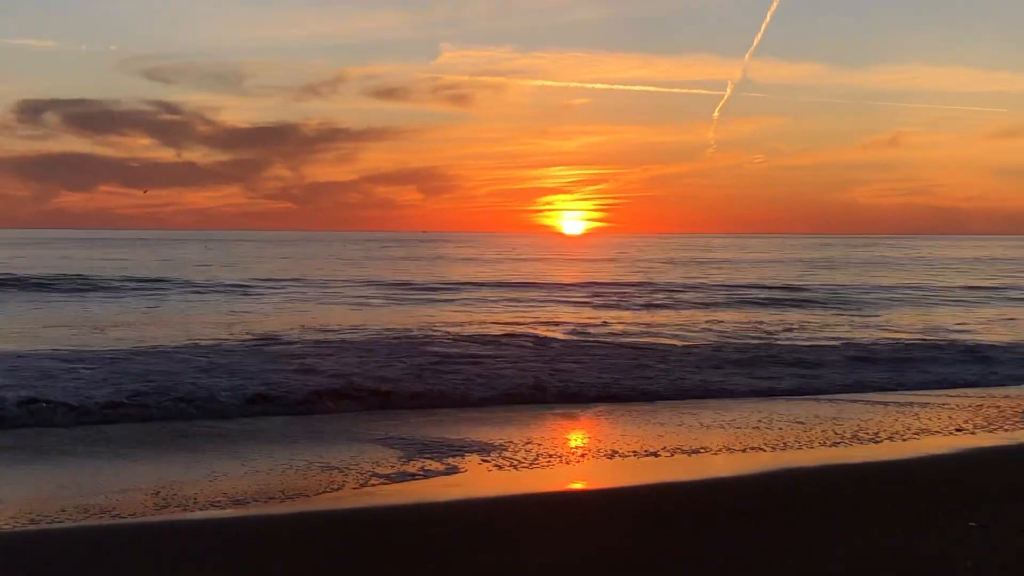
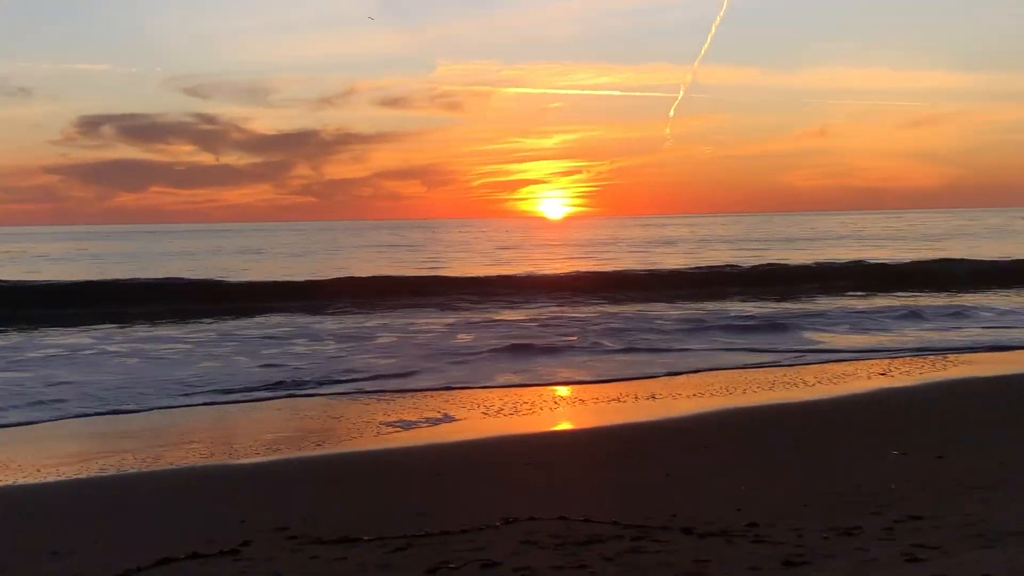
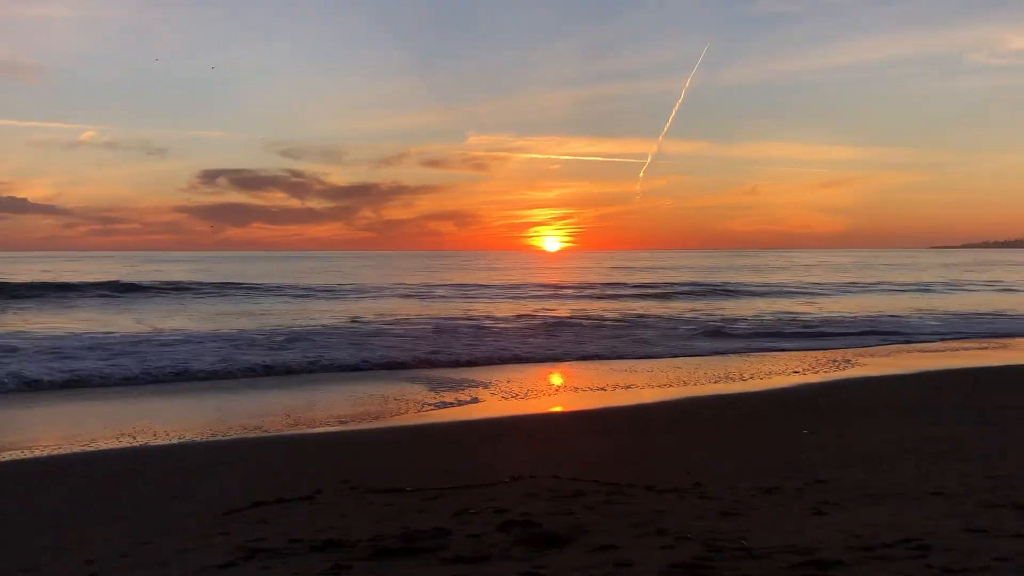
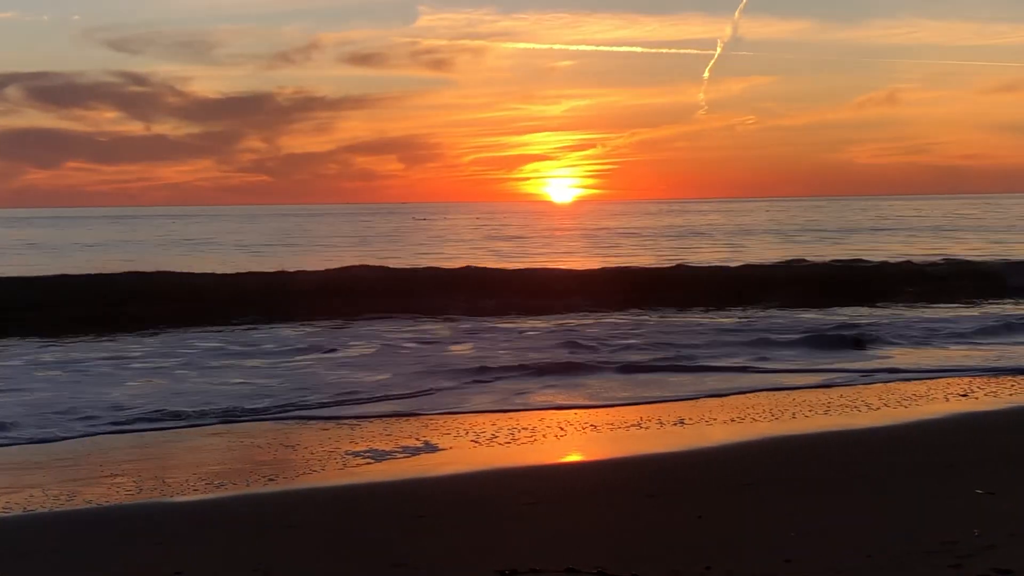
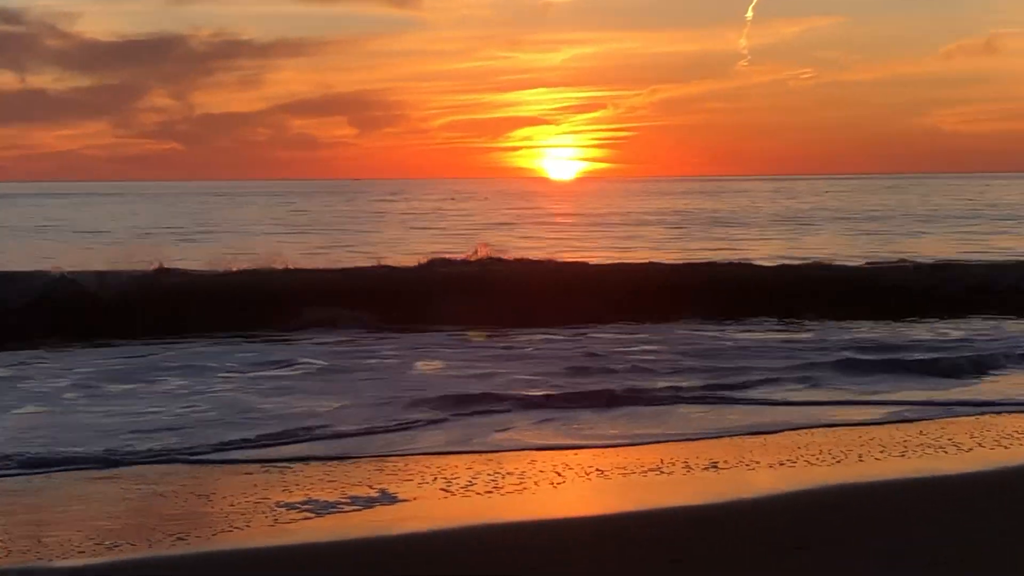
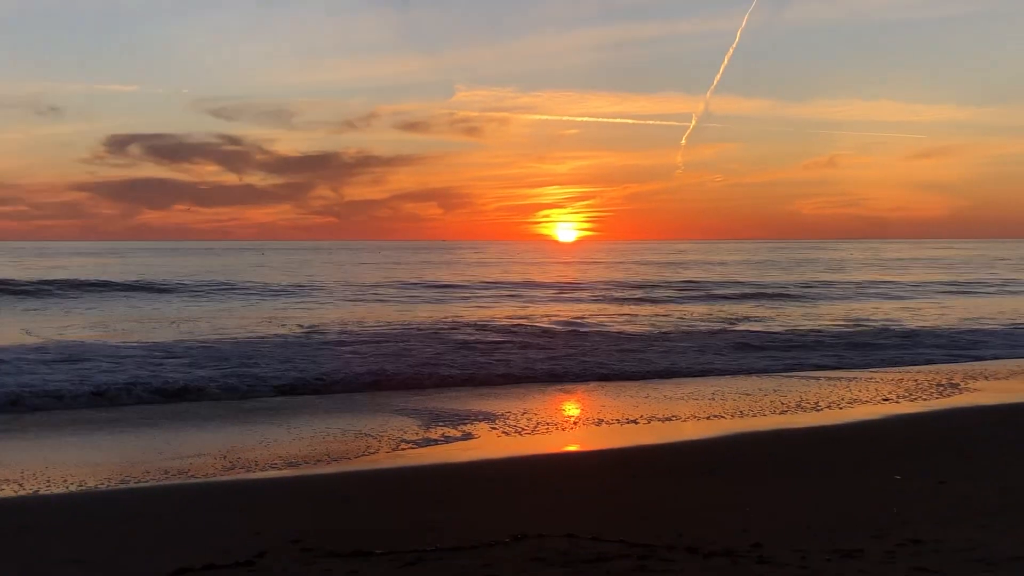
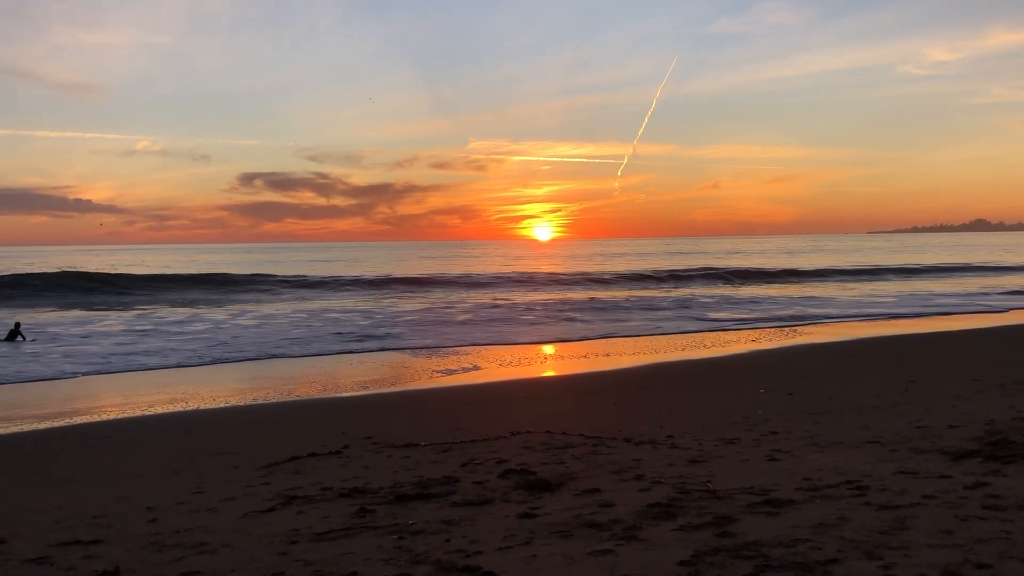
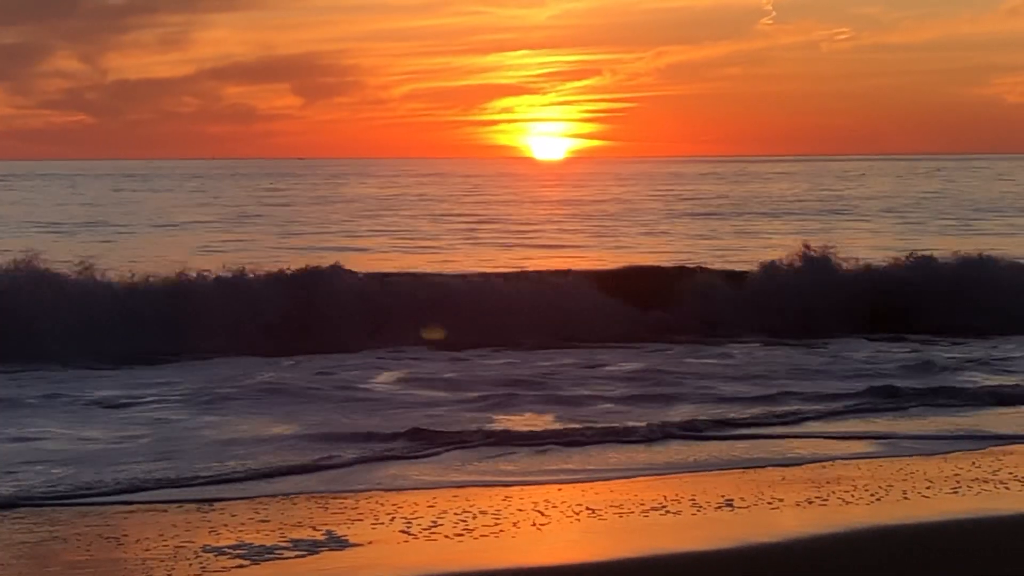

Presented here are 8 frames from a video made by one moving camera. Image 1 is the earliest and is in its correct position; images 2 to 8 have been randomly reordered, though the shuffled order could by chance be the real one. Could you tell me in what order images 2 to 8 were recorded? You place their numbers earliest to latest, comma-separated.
6, 3, 7, 2, 4, 5, 8
